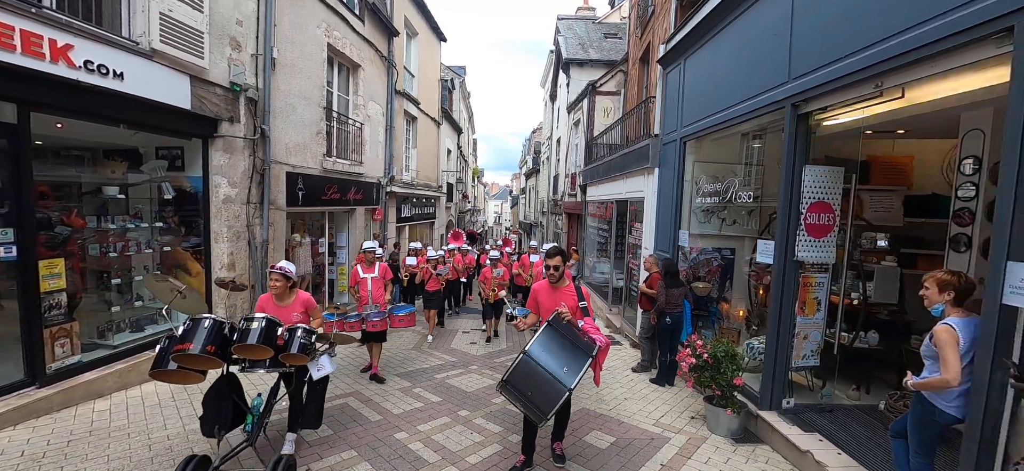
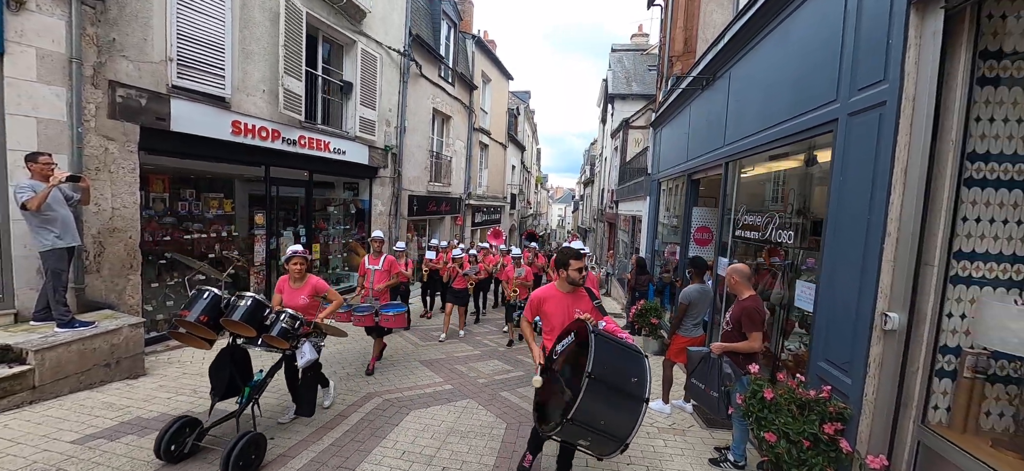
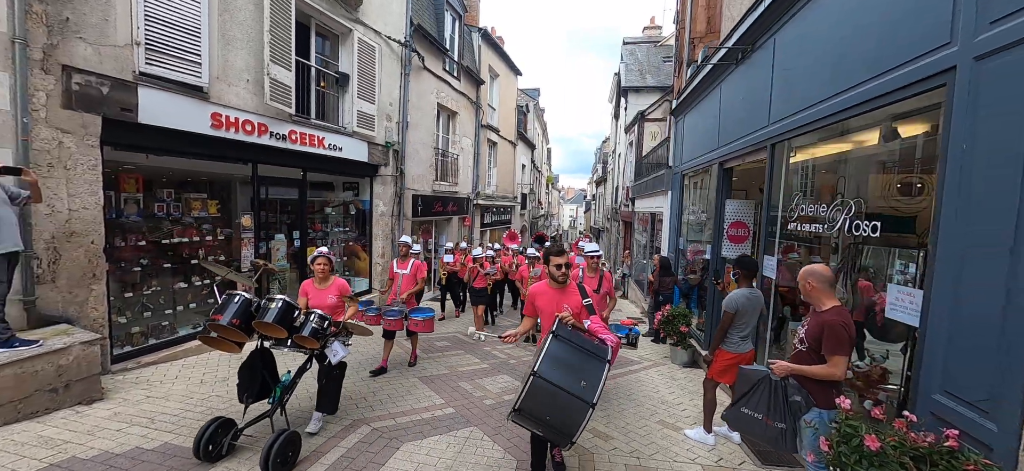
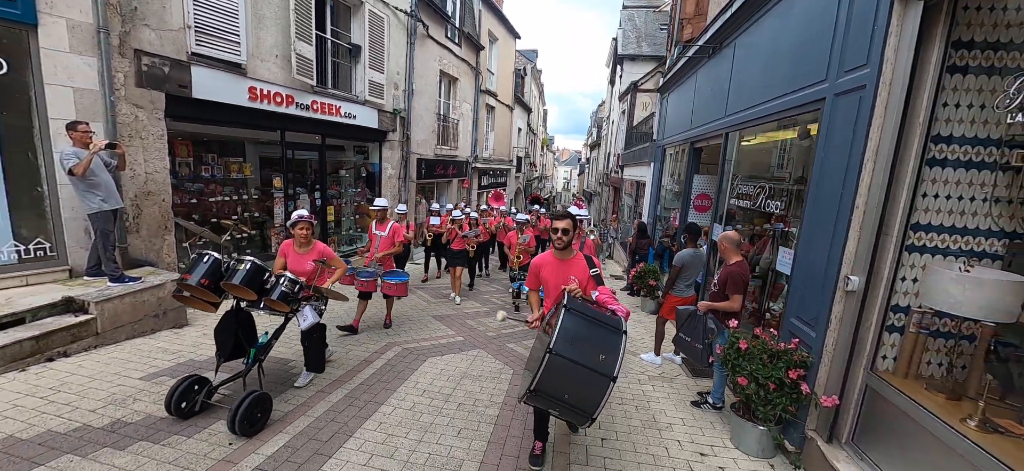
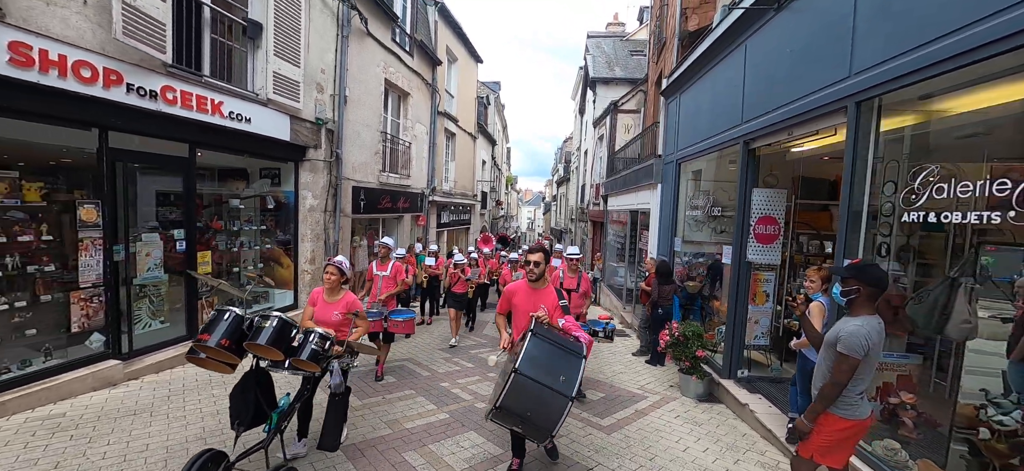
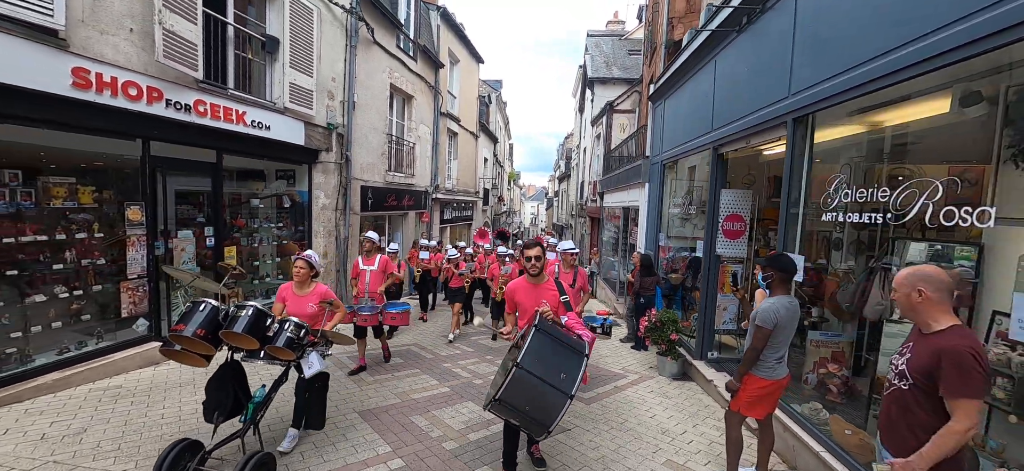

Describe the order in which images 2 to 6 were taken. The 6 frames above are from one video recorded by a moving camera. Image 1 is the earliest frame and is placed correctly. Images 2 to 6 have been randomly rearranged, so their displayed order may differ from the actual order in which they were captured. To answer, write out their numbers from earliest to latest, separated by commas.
5, 6, 3, 2, 4
